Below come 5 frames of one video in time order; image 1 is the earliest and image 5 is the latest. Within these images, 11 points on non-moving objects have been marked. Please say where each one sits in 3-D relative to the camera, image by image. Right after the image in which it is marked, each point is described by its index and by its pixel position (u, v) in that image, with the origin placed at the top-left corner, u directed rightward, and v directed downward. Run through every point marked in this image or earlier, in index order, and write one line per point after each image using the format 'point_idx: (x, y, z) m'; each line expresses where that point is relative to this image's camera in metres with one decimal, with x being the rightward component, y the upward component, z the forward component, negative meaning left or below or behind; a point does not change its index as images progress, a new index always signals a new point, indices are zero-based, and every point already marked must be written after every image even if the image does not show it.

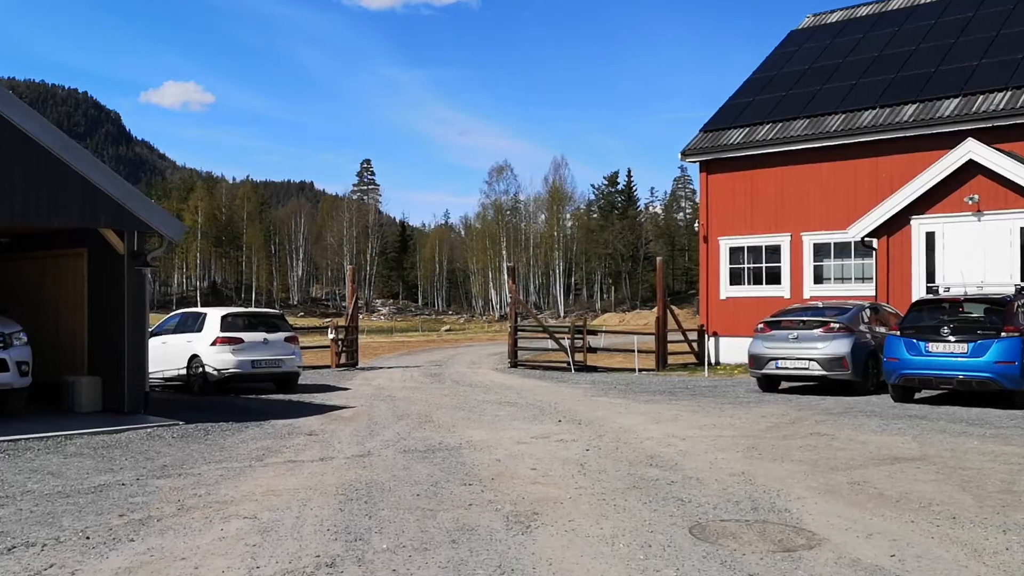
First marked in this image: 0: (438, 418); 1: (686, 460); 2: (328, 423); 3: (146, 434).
0: (-1.2, -2.1, +11.1) m
1: (+1.9, -1.9, +7.7) m
2: (-2.8, -2.0, +10.7) m
3: (-5.0, -2.0, +9.7) m
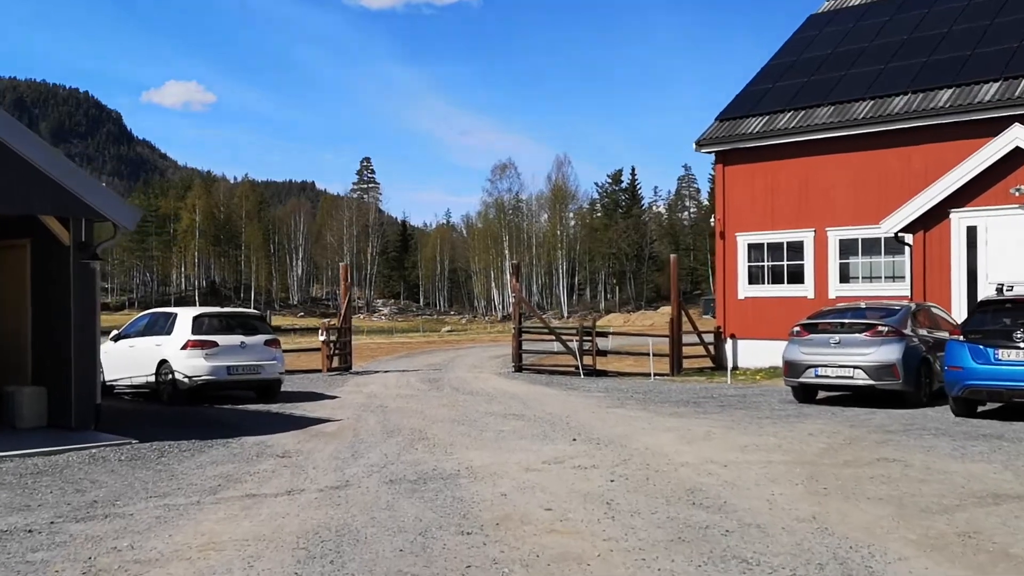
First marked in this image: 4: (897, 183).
0: (-1.1, -2.0, +9.7) m
1: (+2.0, -1.8, +6.2) m
2: (-2.7, -2.0, +9.2) m
3: (-4.9, -1.9, +8.2) m
4: (+10.8, +2.9, +19.9) m
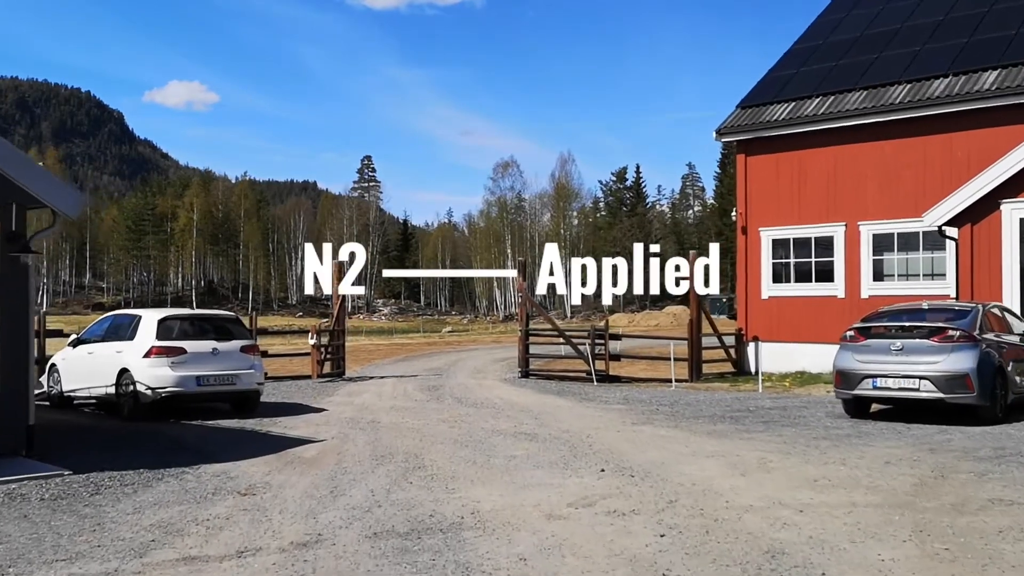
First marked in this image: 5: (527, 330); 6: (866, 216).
0: (-0.9, -2.0, +8.1) m
1: (+2.1, -1.8, +4.6) m
2: (-2.5, -2.0, +7.7) m
3: (-4.8, -1.9, +6.6) m
4: (+11.0, +3.0, +18.3) m
5: (+0.4, -1.2, +19.9) m
6: (+9.6, +1.9, +19.2) m
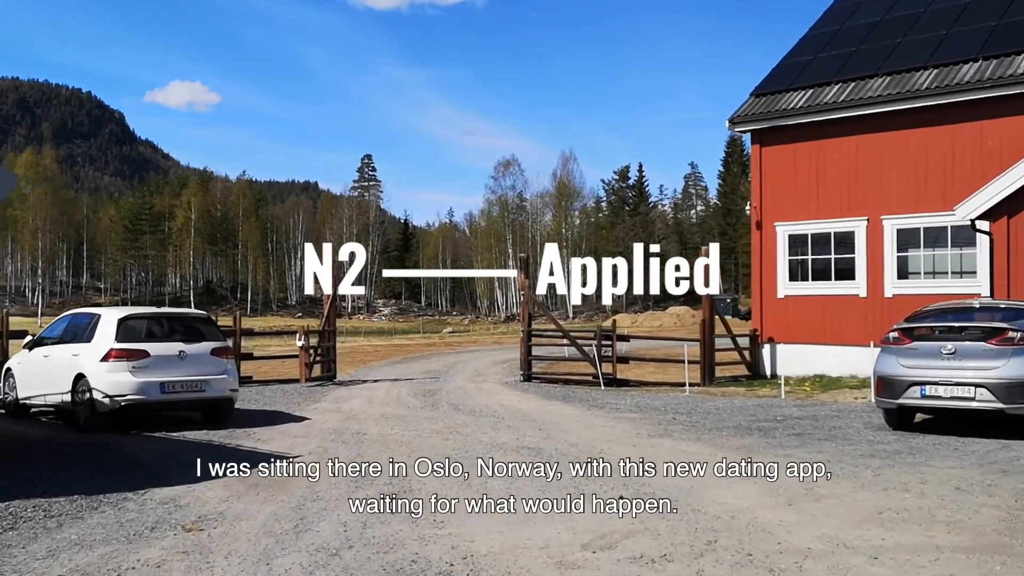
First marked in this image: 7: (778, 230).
0: (-0.9, -1.9, +7.0) m
1: (+2.1, -1.7, +3.5) m
2: (-2.5, -1.9, +6.5) m
3: (-4.7, -1.9, +5.5) m
4: (+11.0, +3.0, +17.1) m
5: (+0.5, -1.1, +18.8) m
6: (+9.6, +2.0, +18.1) m
7: (+7.4, +1.6, +19.6) m
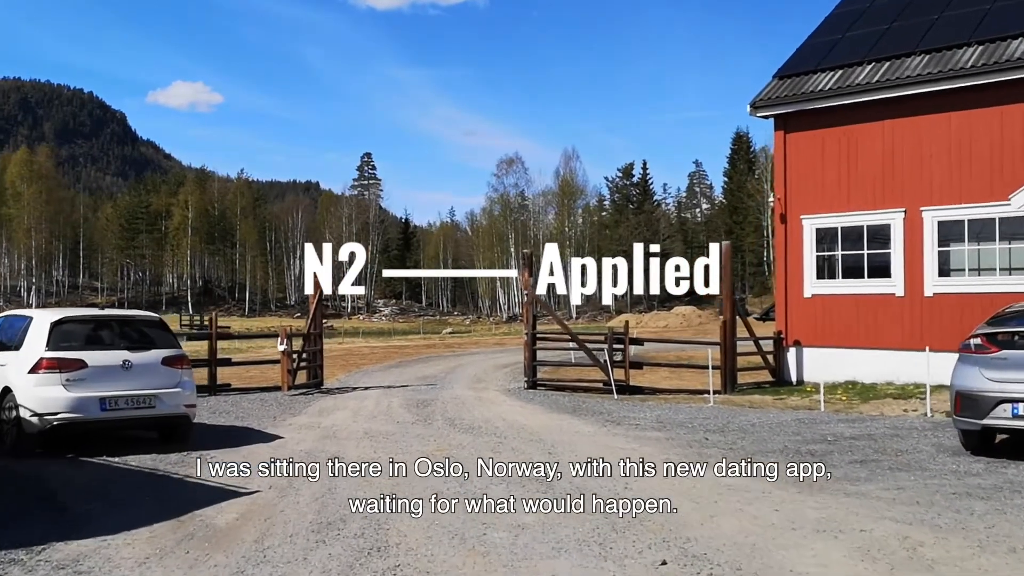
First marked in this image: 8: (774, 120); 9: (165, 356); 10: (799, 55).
0: (-0.9, -1.9, +5.4) m
1: (+2.2, -1.7, +1.9) m
2: (-2.5, -1.9, +5.0) m
3: (-4.7, -1.8, +4.0) m
4: (+11.1, +3.1, +15.6) m
5: (+0.5, -1.1, +17.2) m
6: (+9.7, +2.0, +16.5) m
7: (+7.4, +1.7, +18.1) m
8: (+6.9, +4.4, +18.6) m
9: (-4.3, -0.8, +8.9) m
10: (+7.8, +6.4, +19.3) m
